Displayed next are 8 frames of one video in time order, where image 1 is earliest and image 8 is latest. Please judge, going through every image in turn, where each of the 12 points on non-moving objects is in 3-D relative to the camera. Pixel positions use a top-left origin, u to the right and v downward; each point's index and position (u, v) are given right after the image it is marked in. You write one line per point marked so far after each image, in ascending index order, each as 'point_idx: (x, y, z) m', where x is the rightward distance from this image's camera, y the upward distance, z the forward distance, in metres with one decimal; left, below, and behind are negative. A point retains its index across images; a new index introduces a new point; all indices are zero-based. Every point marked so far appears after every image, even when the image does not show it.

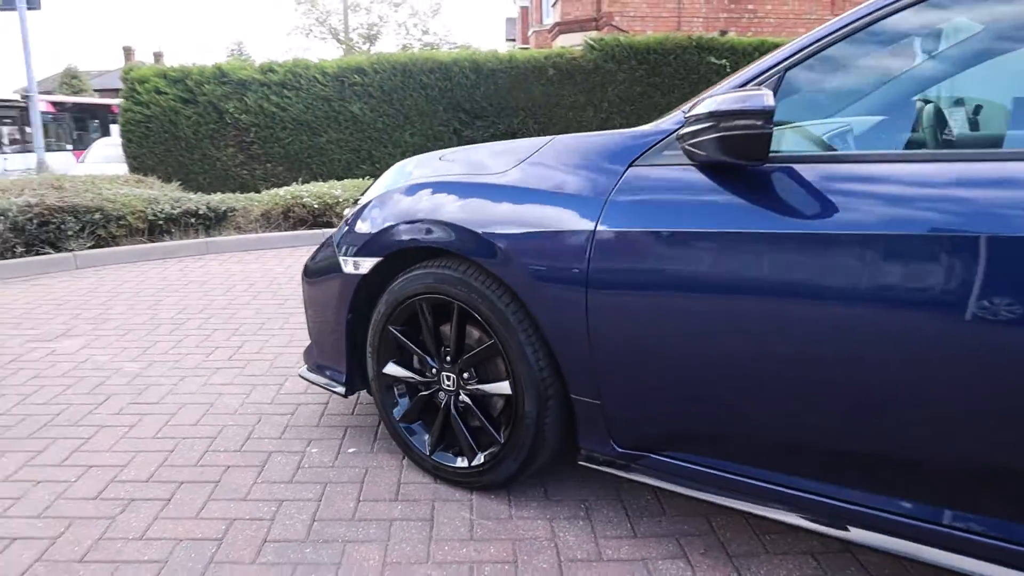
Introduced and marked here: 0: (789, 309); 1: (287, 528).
0: (+0.6, 0.0, +1.8) m
1: (-0.6, -0.7, +2.3) m
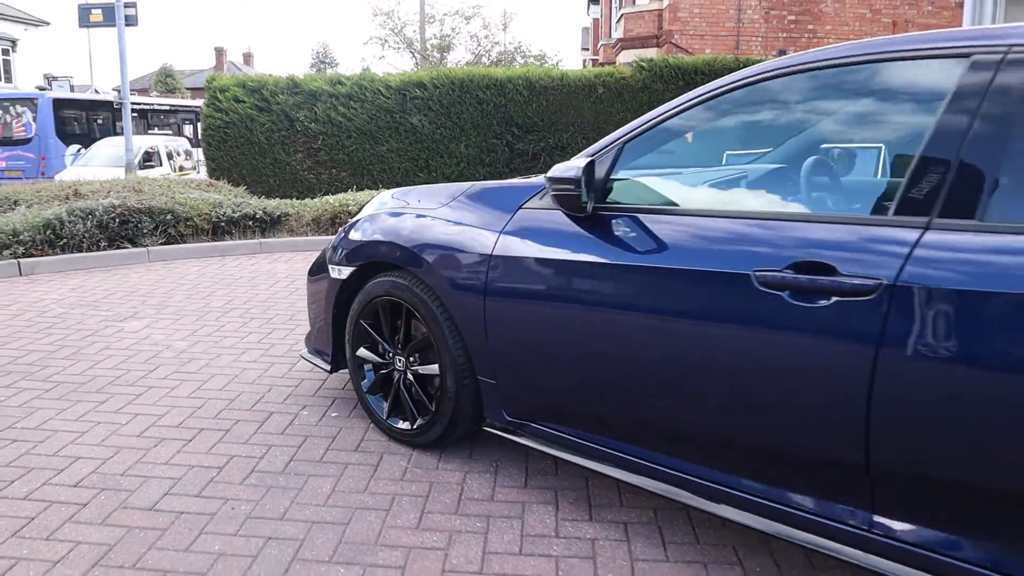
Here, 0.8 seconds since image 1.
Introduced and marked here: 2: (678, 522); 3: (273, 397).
0: (+0.3, -0.1, +2.5) m
1: (-0.9, -0.7, +3.1) m
2: (+0.6, -0.8, +2.8) m
3: (-1.1, -0.5, +3.9) m
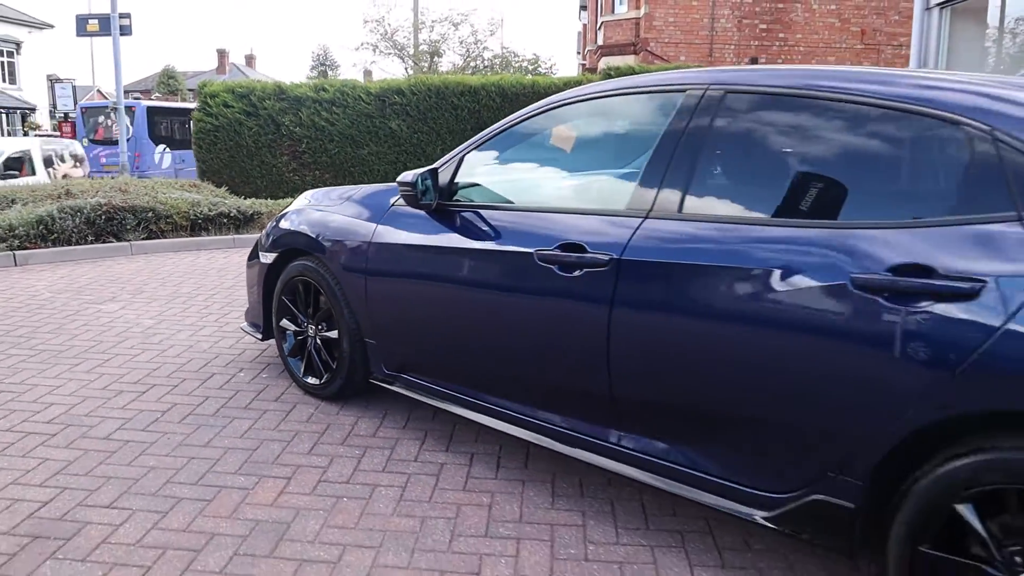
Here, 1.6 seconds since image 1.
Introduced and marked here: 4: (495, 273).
0: (-0.2, 0.0, +3.3) m
1: (-1.4, -0.6, +3.9) m
2: (0.0, -0.7, +3.6) m
3: (-1.6, -0.4, +4.7) m
4: (-0.1, +0.1, +3.1) m
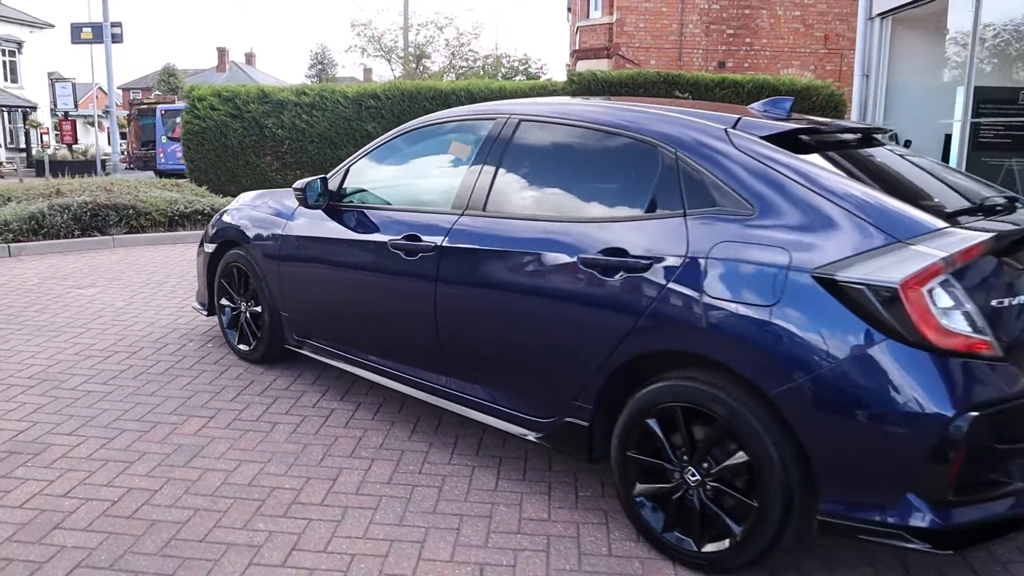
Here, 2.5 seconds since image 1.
0: (-0.9, +0.1, +4.3) m
1: (-2.1, -0.5, +4.9) m
2: (-0.6, -0.6, +4.6) m
3: (-2.3, -0.3, +5.6) m
4: (-0.7, +0.1, +4.1) m
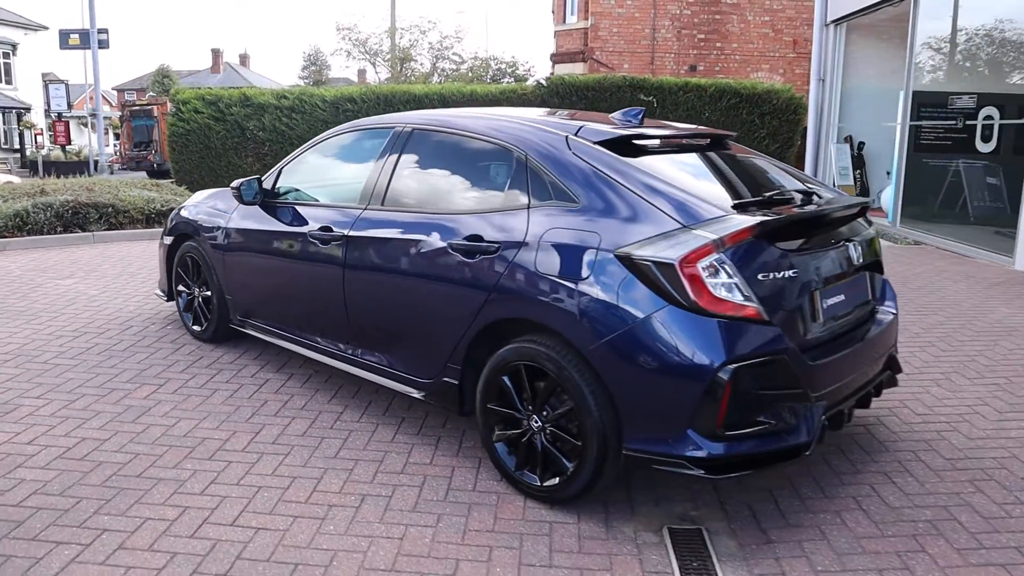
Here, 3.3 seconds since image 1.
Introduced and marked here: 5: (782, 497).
0: (-1.4, +0.2, +5.0) m
1: (-2.7, -0.4, +5.6) m
2: (-1.2, -0.5, +5.3) m
3: (-2.8, -0.2, +6.3) m
4: (-1.3, +0.2, +4.8) m
5: (+1.2, -1.0, +3.8) m
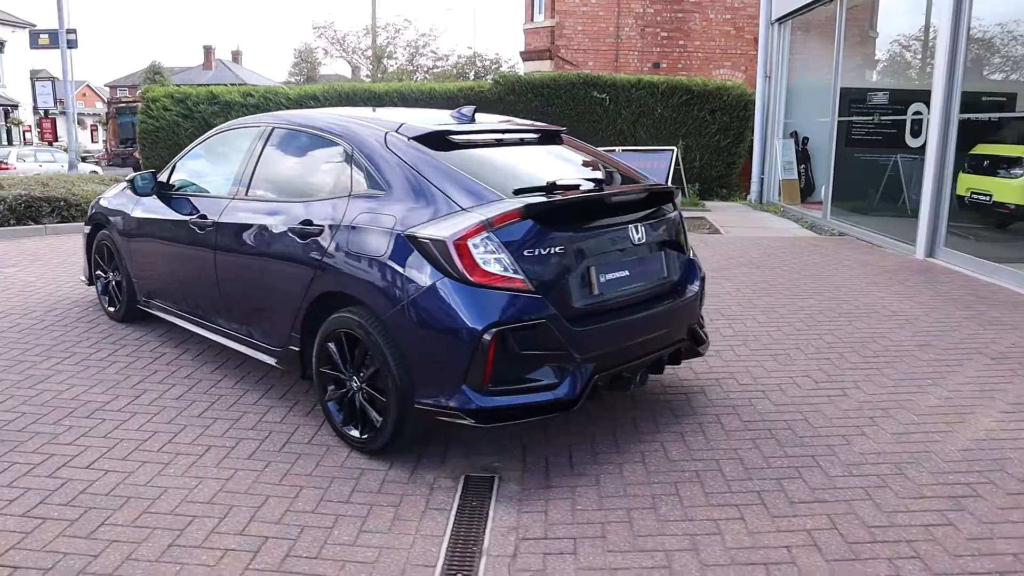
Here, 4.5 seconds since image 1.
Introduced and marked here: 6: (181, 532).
0: (-2.3, +0.3, +5.5) m
1: (-3.5, -0.3, +6.2) m
2: (-2.1, -0.4, +5.8) m
3: (-3.7, -0.1, +6.9) m
4: (-2.2, +0.3, +5.4) m
5: (+0.3, -0.9, +4.3) m
6: (-1.4, -1.0, +3.5) m
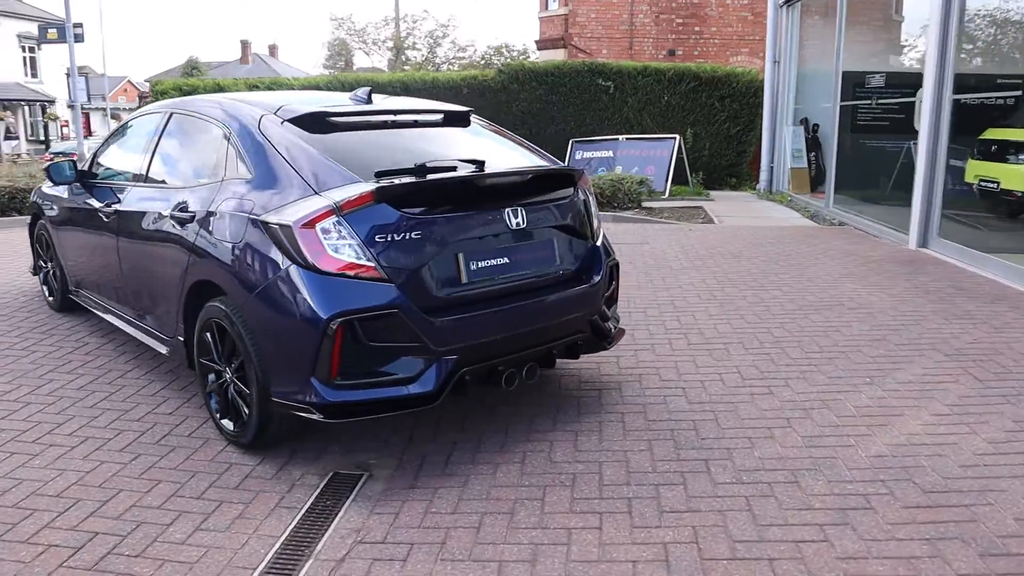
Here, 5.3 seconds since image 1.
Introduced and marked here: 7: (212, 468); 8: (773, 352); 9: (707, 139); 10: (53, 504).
0: (-2.9, +0.3, +5.5) m
1: (-4.0, -0.2, +6.2) m
2: (-2.6, -0.4, +5.8) m
3: (-4.2, 0.0, +6.9) m
4: (-2.7, +0.4, +5.3) m
5: (-0.3, -0.8, +4.1) m
6: (-2.1, -1.0, +3.4) m
7: (-1.4, -0.9, +4.0) m
8: (+1.8, -0.4, +5.5) m
9: (+3.8, +2.9, +16.1) m
10: (-2.0, -0.9, +3.6) m
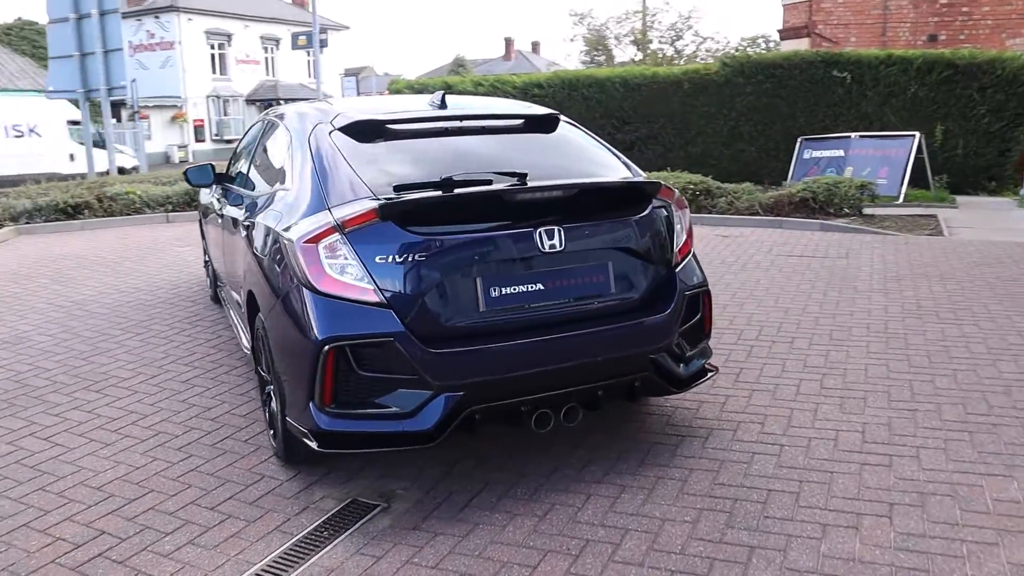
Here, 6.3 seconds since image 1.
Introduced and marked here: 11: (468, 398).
0: (-2.1, +0.4, +5.8) m
1: (-3.1, -0.1, +6.8) m
2: (-1.8, -0.3, +6.0) m
3: (-3.0, +0.1, +7.6) m
4: (-2.0, +0.4, +5.6) m
5: (-0.1, -0.9, +3.8) m
6: (-2.0, -1.0, +3.6) m
7: (-1.3, -0.9, +4.0) m
8: (+2.3, -0.7, +4.5) m
9: (+7.6, +2.6, +13.9) m
10: (-1.9, -1.0, +3.8) m
11: (-0.2, -0.4, +3.4) m
